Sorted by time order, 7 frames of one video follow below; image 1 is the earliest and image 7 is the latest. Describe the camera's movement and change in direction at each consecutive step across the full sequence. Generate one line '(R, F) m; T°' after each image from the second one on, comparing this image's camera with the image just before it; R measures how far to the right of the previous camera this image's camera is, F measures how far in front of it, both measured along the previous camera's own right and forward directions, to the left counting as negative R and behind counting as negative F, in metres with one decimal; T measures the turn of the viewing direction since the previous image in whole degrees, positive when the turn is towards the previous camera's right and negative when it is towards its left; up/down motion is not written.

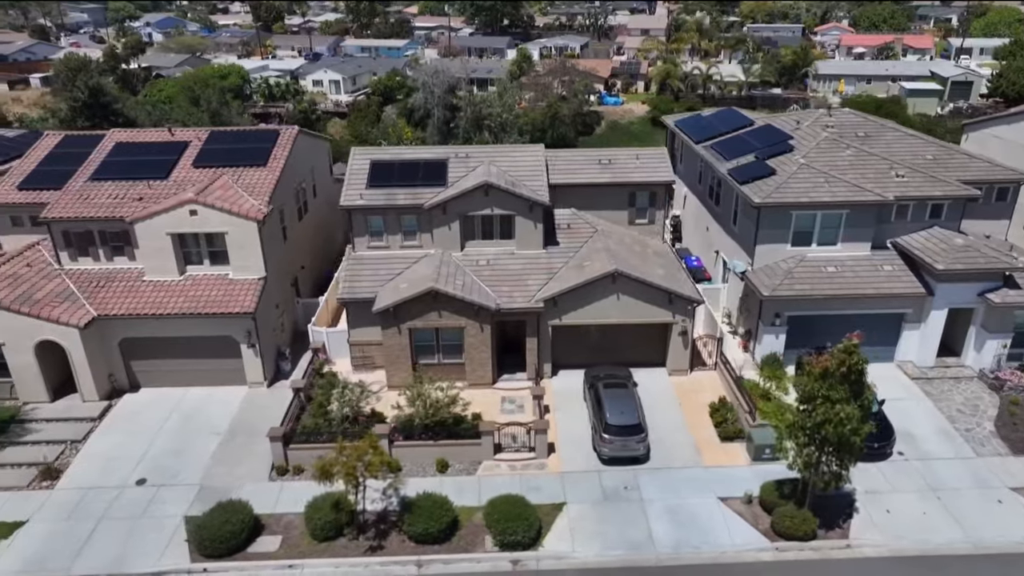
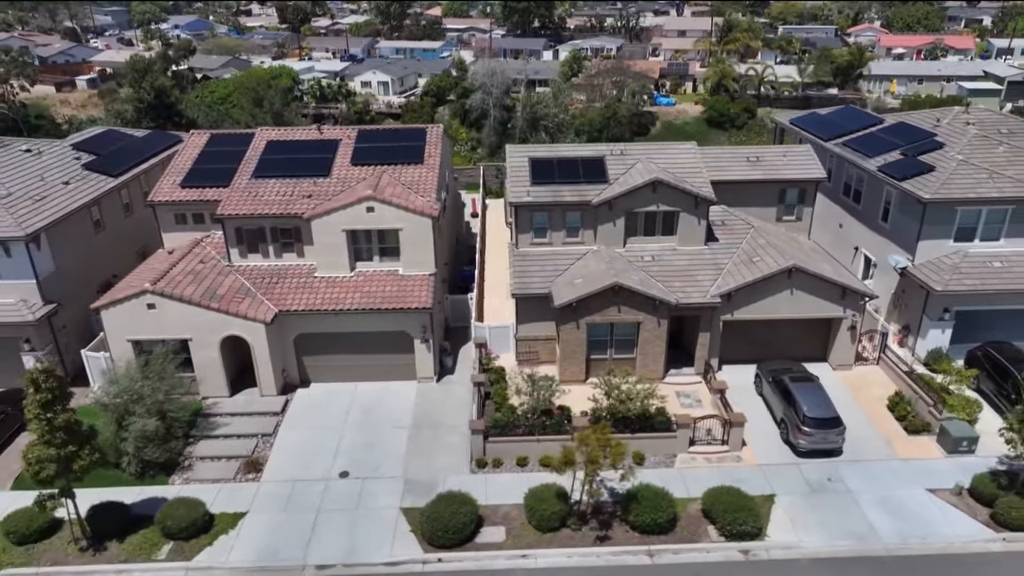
(-6.2, -0.3) m; 0°
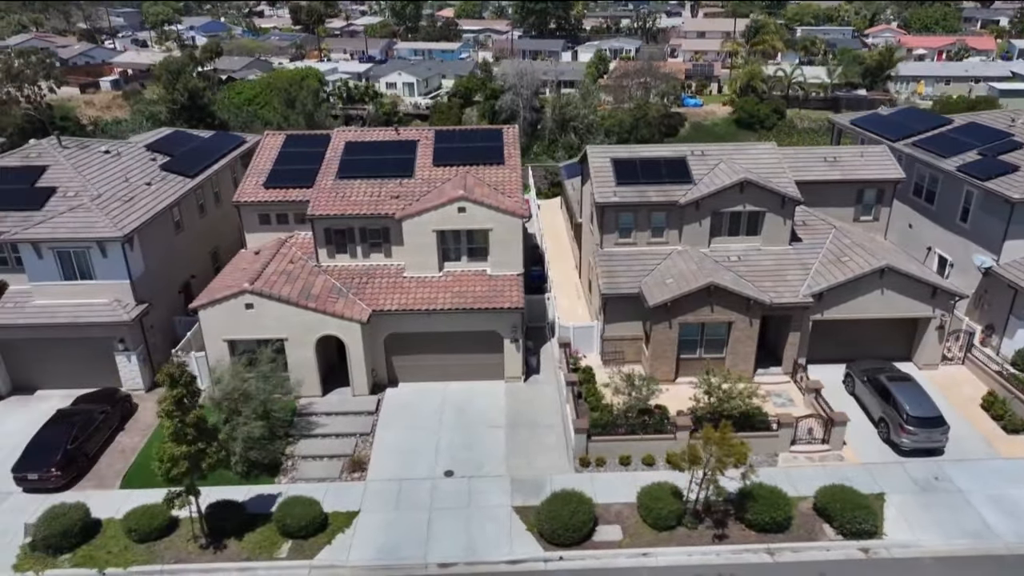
(-3.3, -0.1) m; 0°
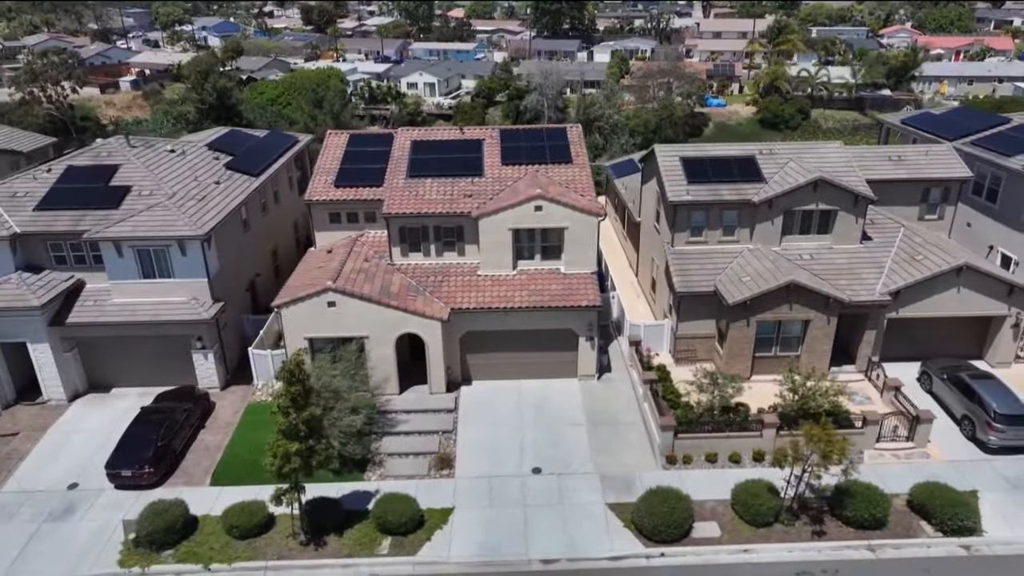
(-2.8, -0.1) m; 0°
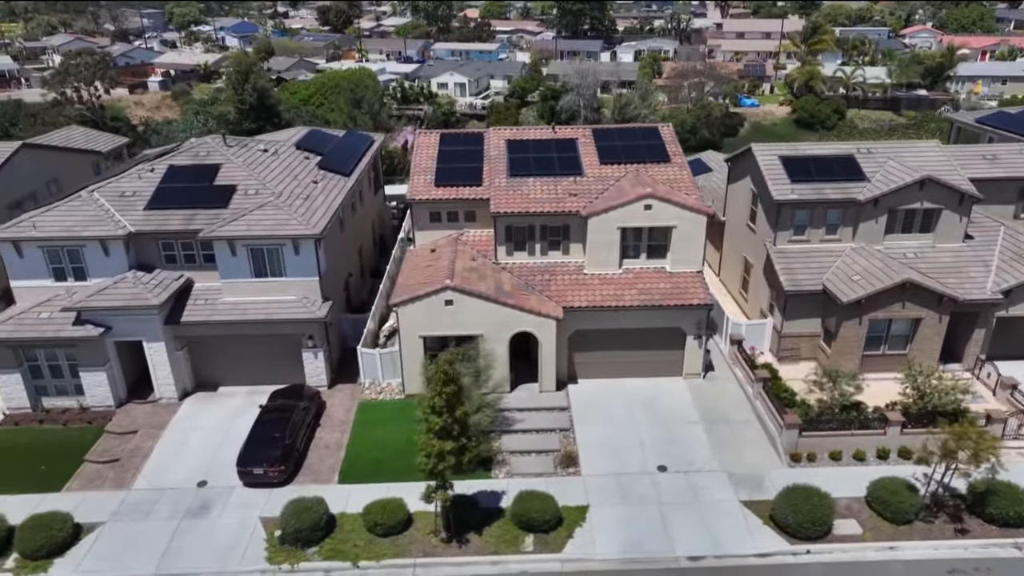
(-4.0, -0.1) m; 0°
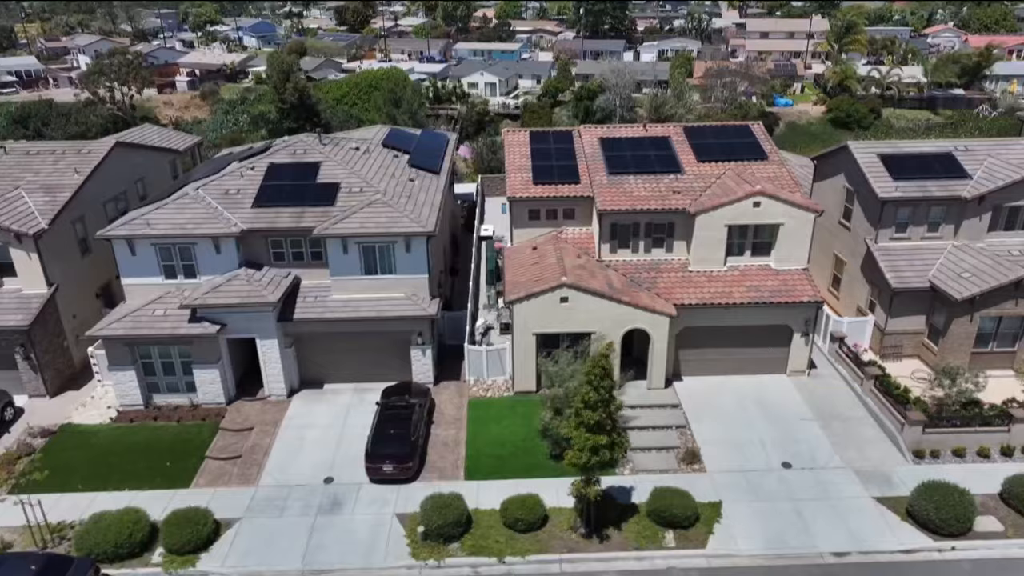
(-3.9, 0.0) m; 0°
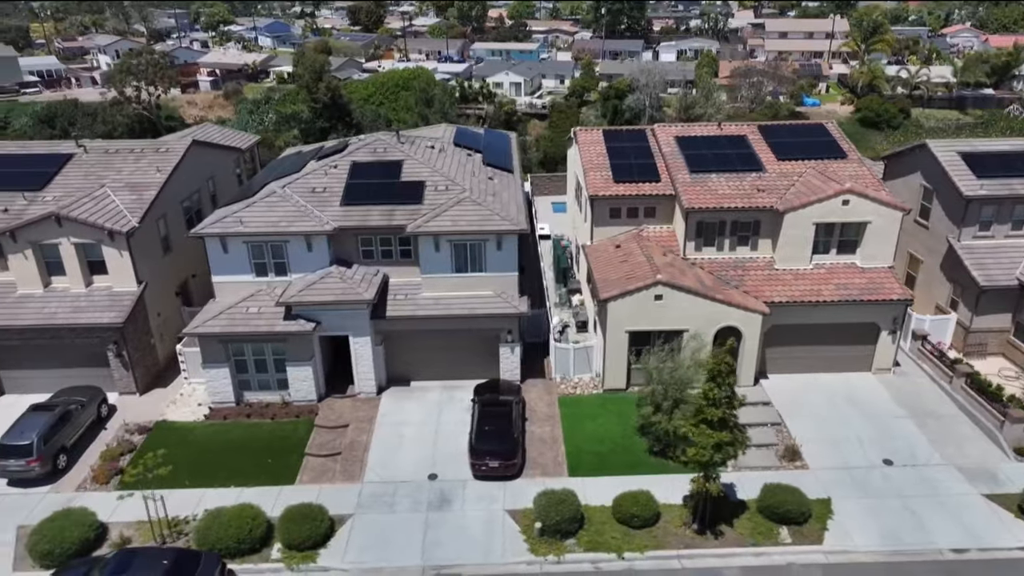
(-3.3, -0.1) m; 0°
